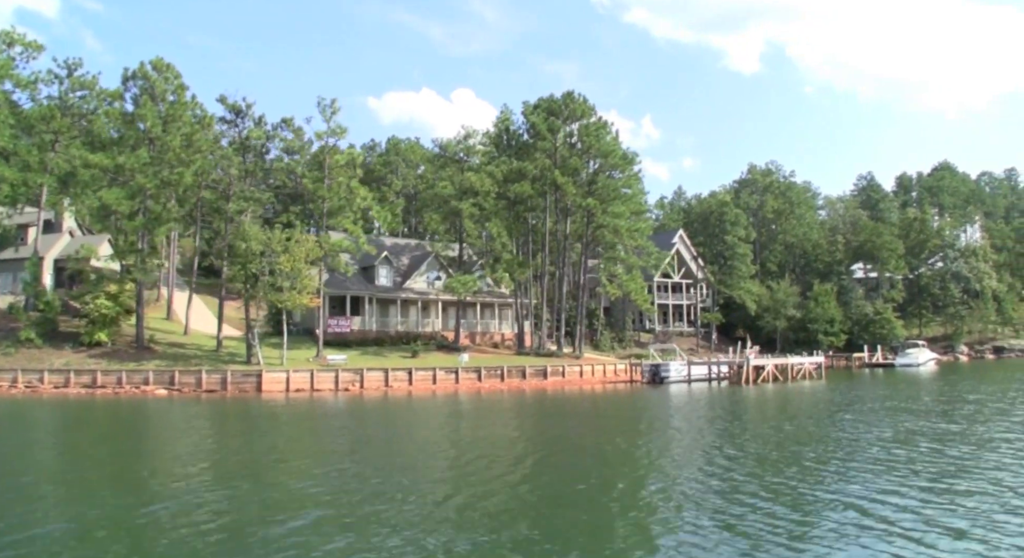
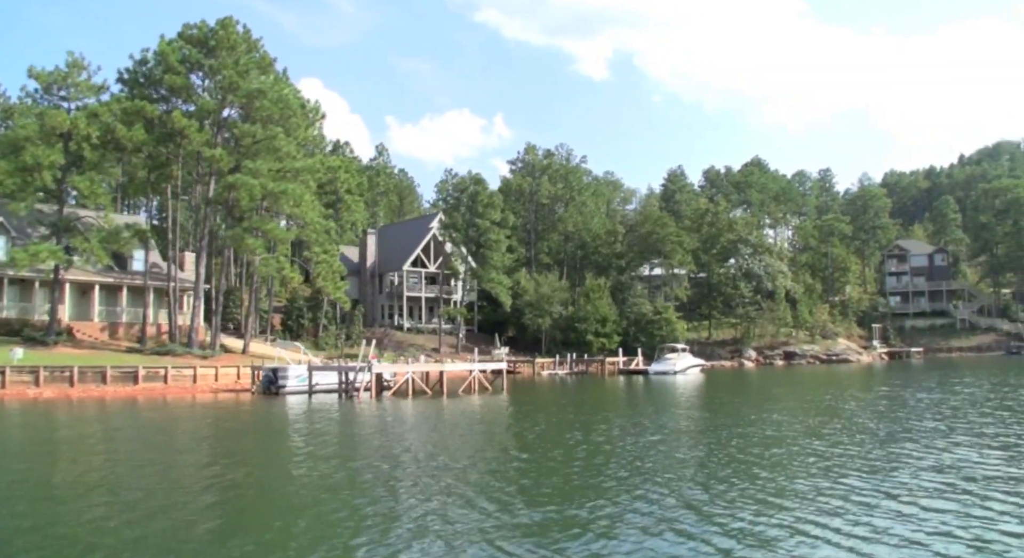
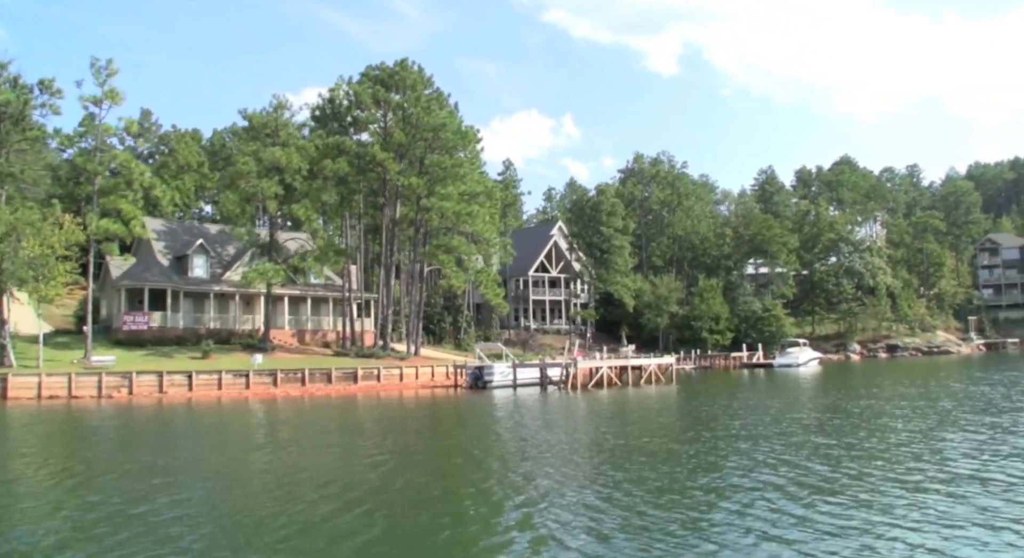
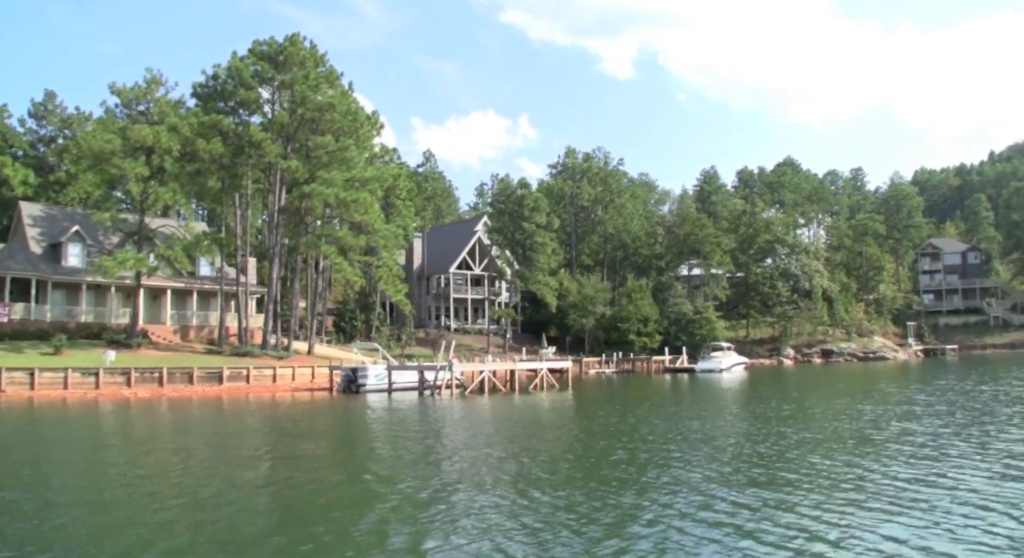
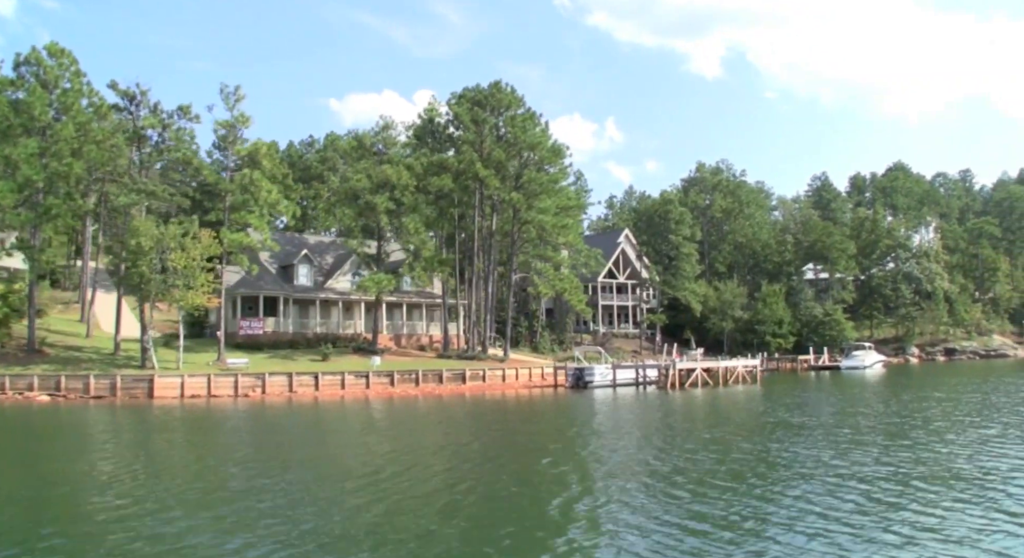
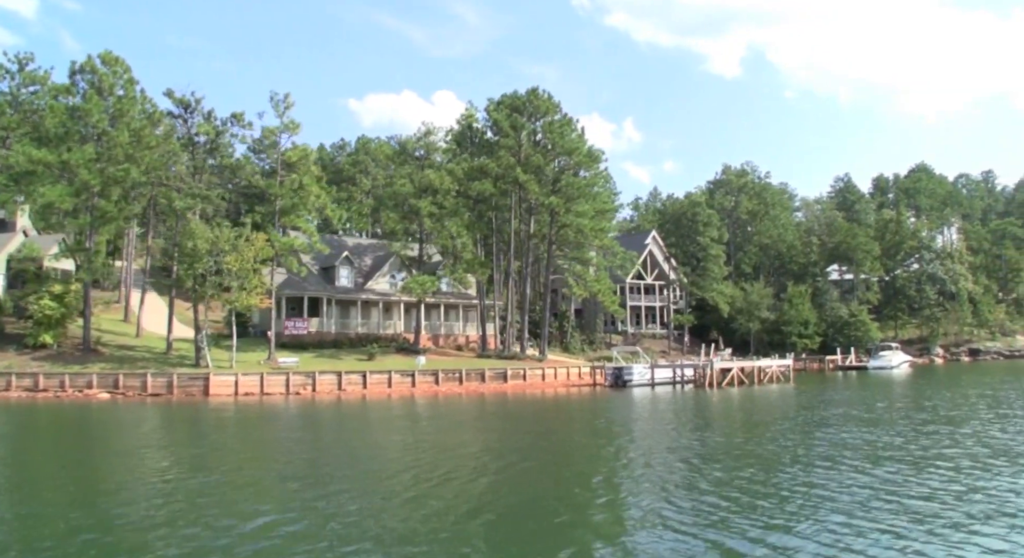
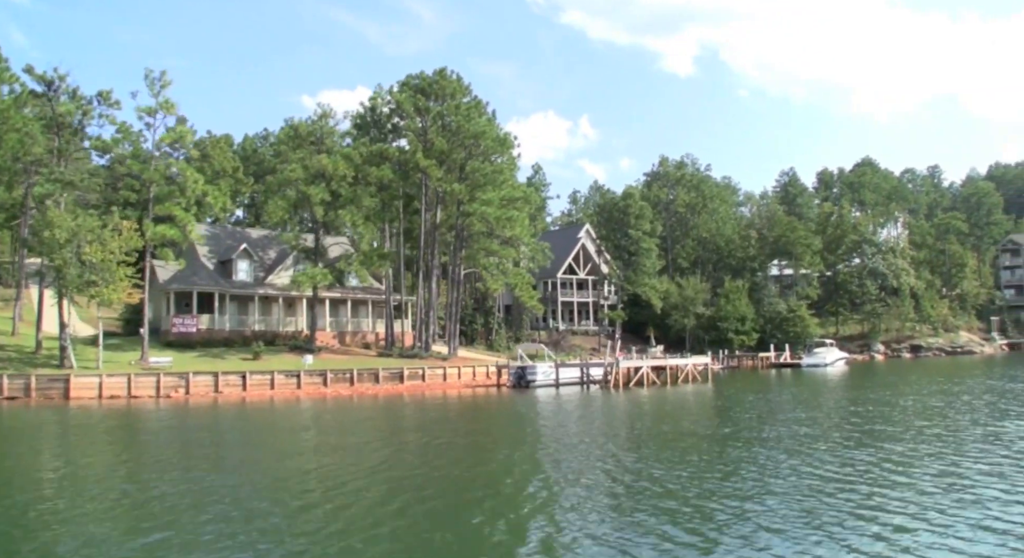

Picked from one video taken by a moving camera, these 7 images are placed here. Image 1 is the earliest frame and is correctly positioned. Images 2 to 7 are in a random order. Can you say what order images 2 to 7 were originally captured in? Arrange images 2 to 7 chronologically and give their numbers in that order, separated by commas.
6, 5, 7, 3, 4, 2
